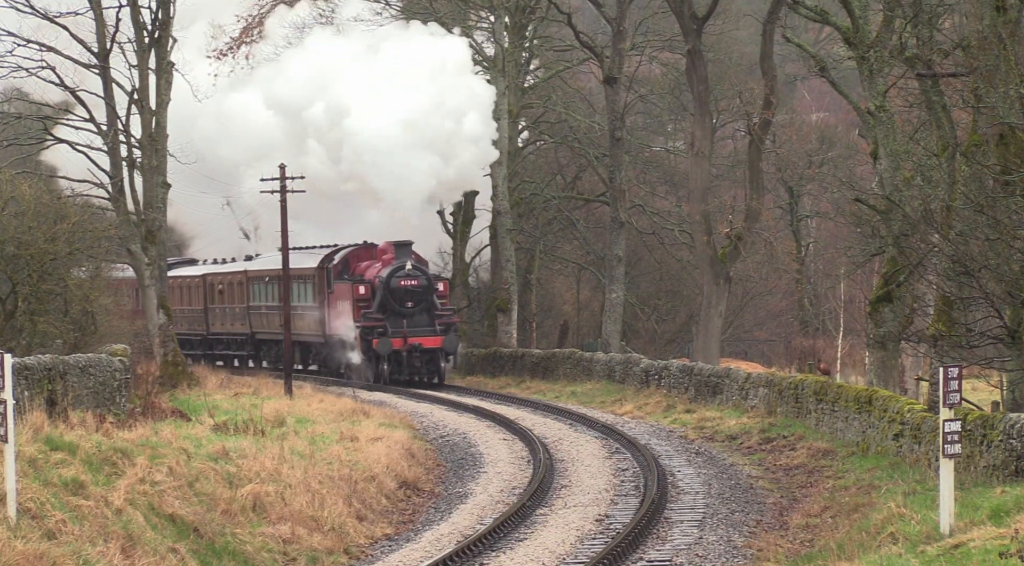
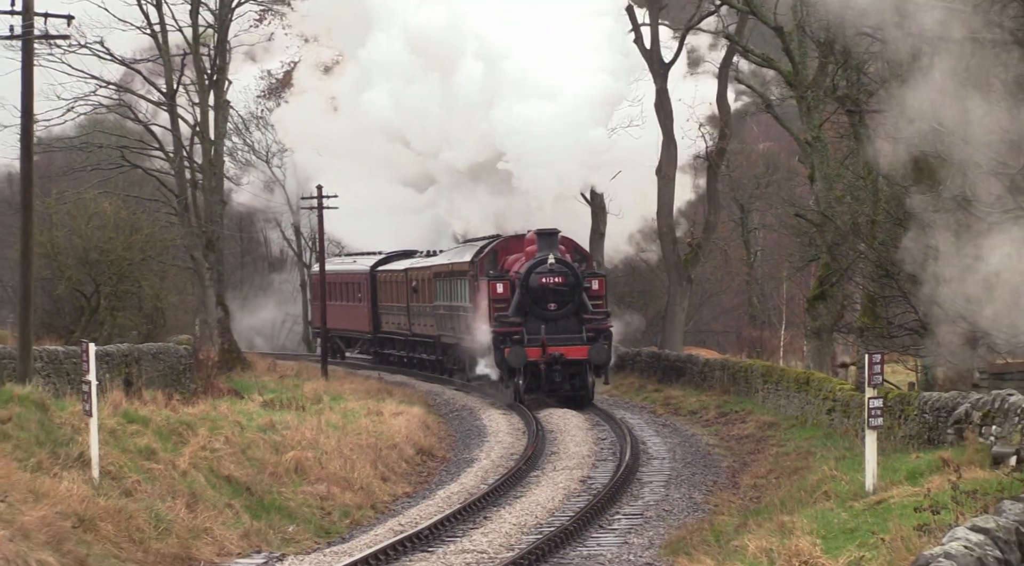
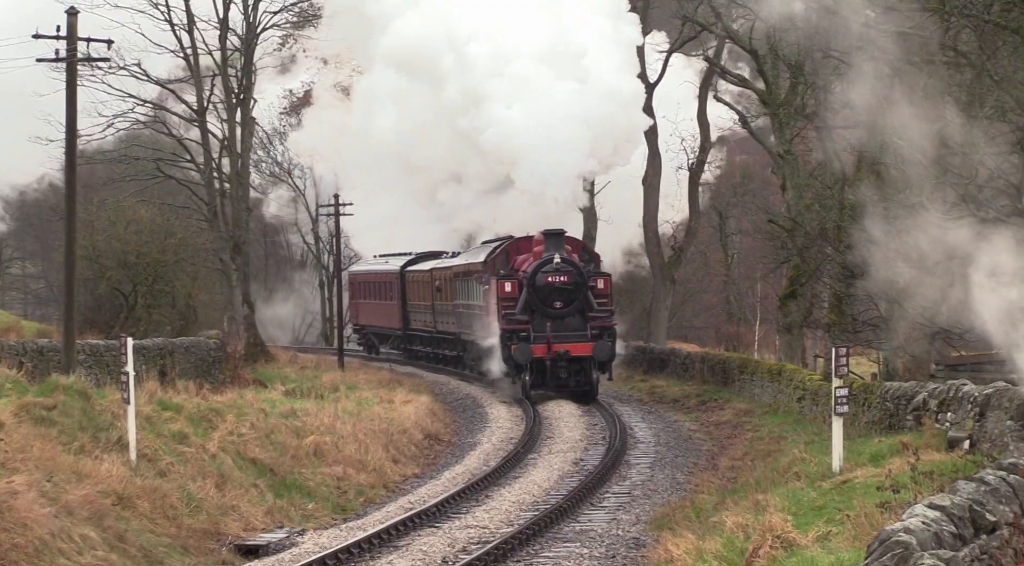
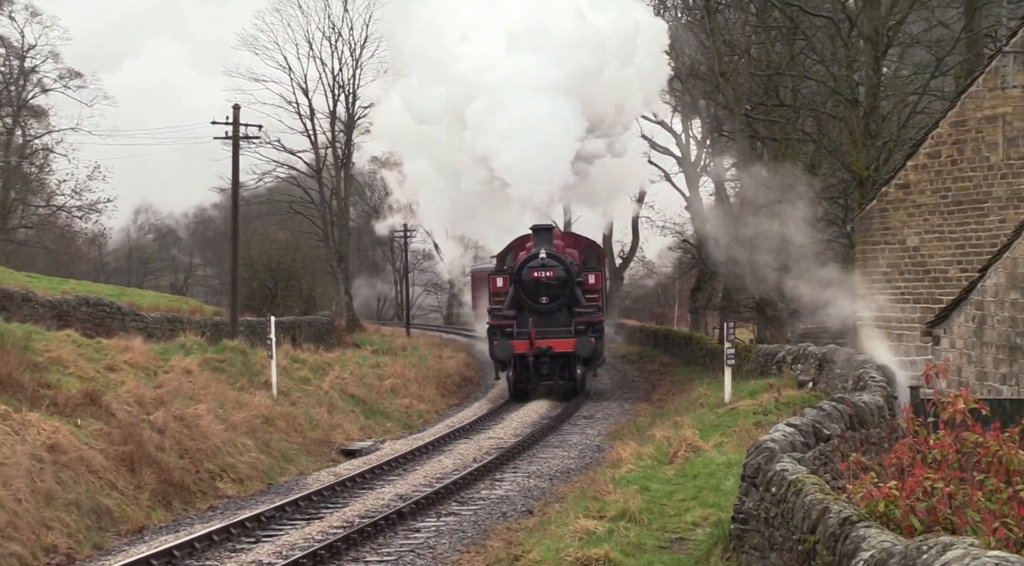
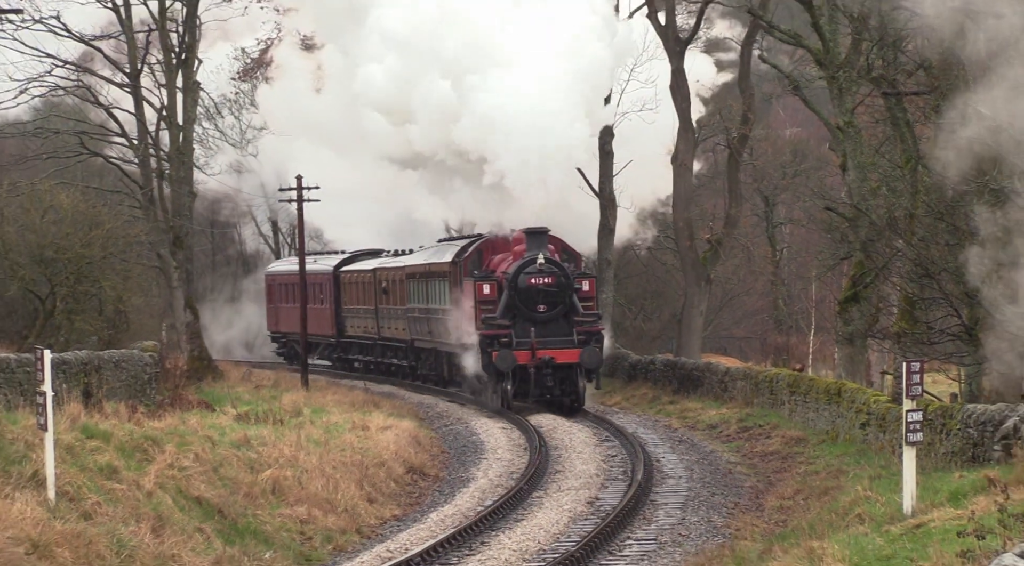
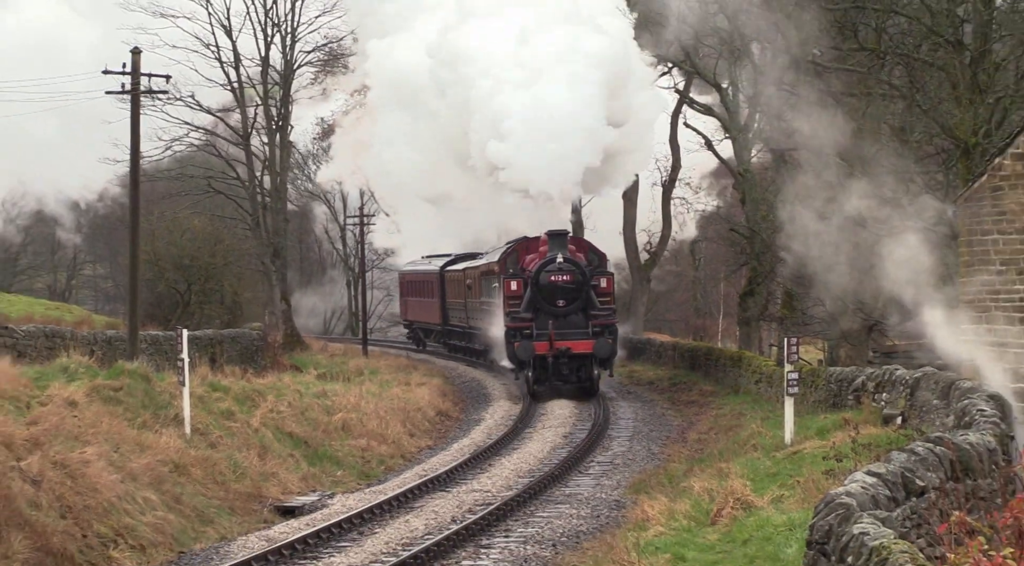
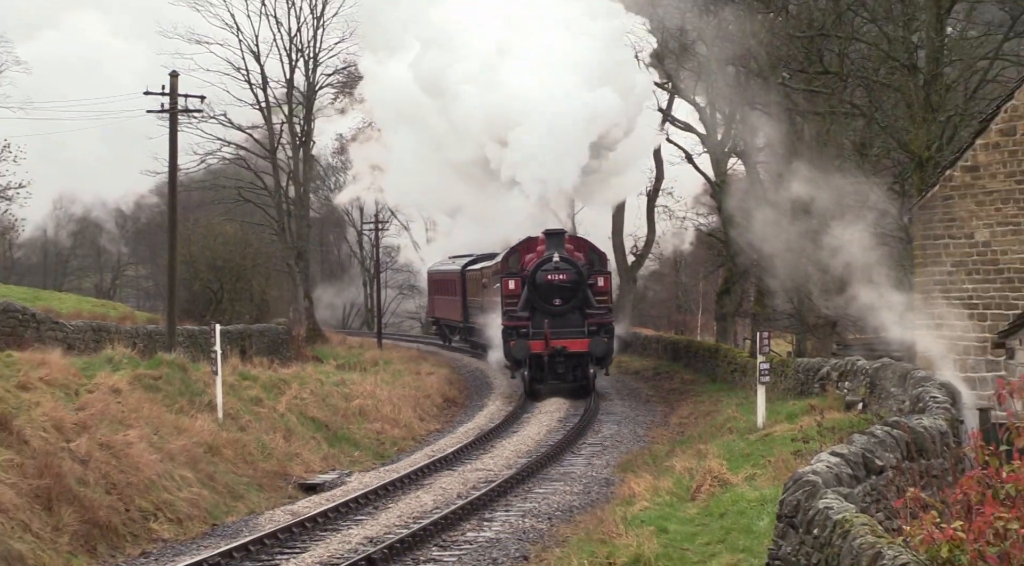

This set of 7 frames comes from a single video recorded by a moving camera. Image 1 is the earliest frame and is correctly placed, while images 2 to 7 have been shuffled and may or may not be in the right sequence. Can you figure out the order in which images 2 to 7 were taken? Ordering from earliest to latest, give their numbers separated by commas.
5, 2, 3, 6, 7, 4
